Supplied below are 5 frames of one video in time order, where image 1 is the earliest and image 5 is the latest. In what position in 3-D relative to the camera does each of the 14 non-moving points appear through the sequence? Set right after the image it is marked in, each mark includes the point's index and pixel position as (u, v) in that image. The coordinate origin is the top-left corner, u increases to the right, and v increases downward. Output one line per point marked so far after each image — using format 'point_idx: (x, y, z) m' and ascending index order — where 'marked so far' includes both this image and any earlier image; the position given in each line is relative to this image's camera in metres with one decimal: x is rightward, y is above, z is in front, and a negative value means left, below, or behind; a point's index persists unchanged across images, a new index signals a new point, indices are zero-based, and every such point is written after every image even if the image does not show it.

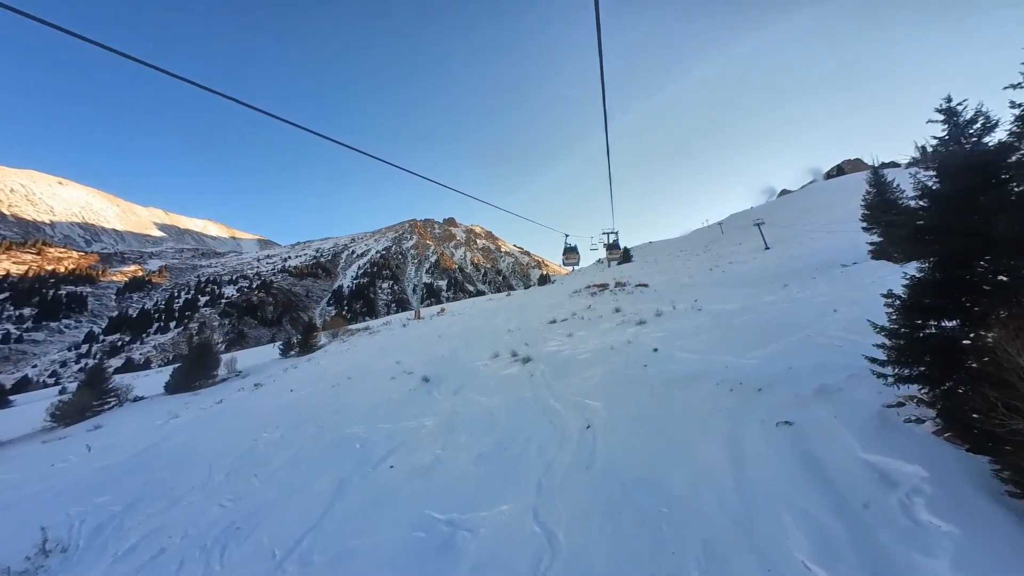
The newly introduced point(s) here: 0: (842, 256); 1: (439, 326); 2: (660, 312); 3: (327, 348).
0: (+13.9, +1.4, +15.1) m
1: (-3.8, -2.0, +18.9) m
2: (+4.9, -0.8, +11.8) m
3: (-9.3, -3.0, +17.8) m
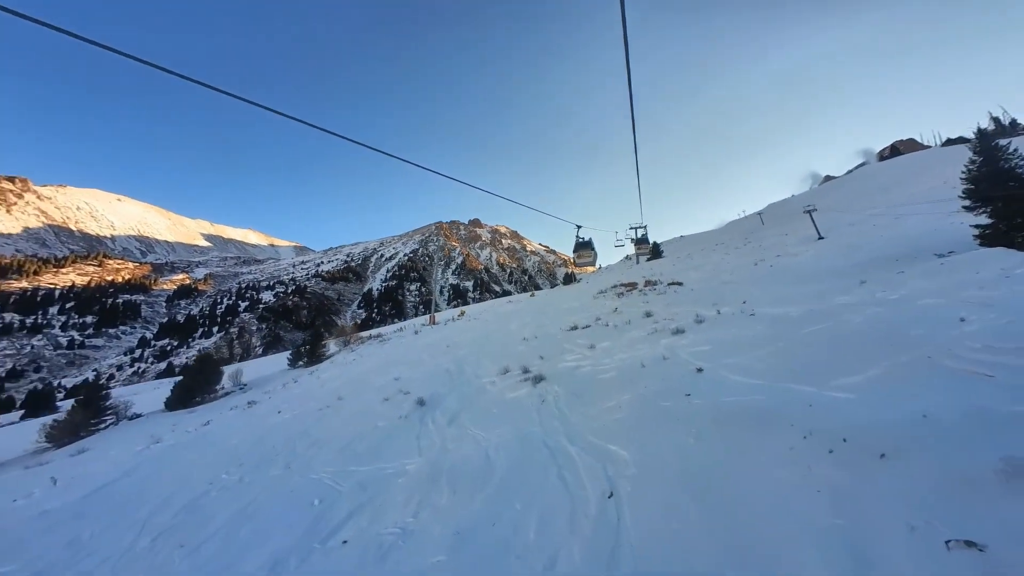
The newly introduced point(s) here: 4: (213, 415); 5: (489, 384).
0: (+14.4, +1.6, +12.4) m
1: (-3.0, -2.2, +17.5) m
2: (+5.2, -0.8, +9.8) m
3: (-8.5, -3.3, +16.9) m
4: (-9.5, -4.0, +11.5) m
5: (-0.6, -2.5, +9.5) m
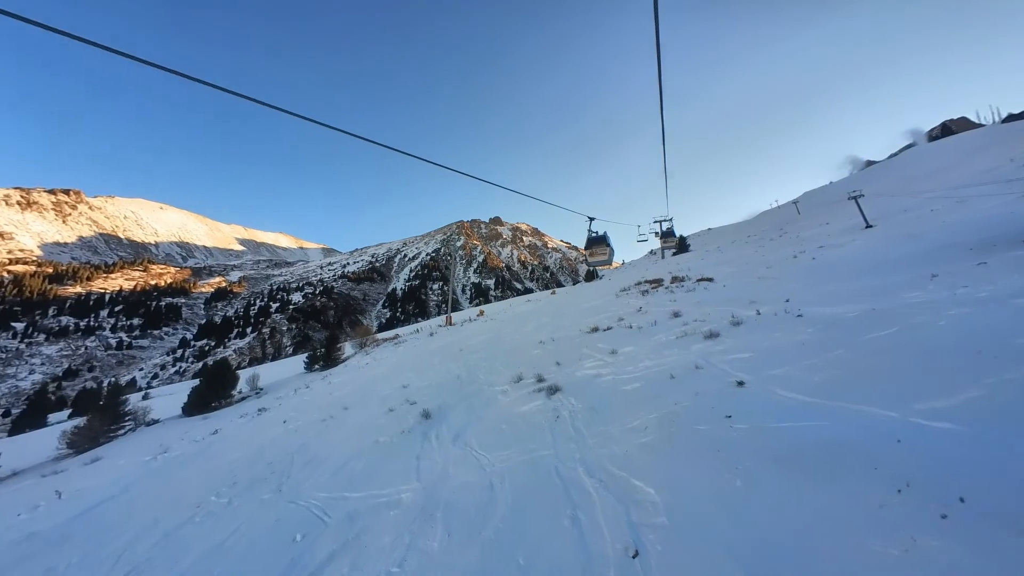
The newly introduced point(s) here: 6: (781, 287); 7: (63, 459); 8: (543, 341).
0: (+14.8, +1.8, +10.7) m
1: (-2.2, -2.2, +16.9) m
2: (+5.5, -0.8, +8.7) m
3: (-7.7, -3.4, +16.6) m
4: (-9.0, -4.2, +11.3) m
5: (-0.3, -2.6, +8.8) m
6: (+8.8, 0.0, +11.7) m
7: (-13.3, -5.0, +10.6) m
8: (+1.1, -1.9, +12.7) m
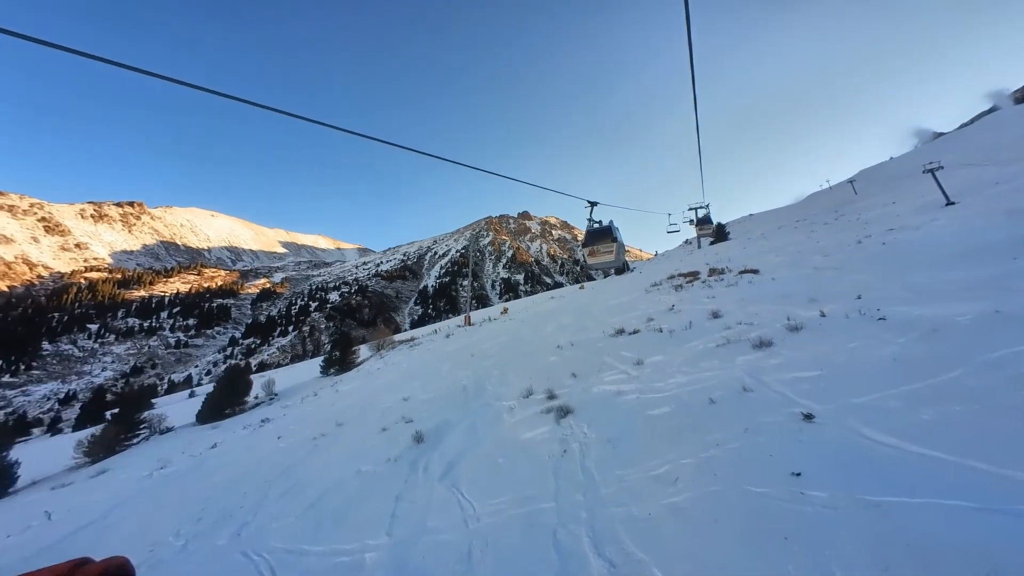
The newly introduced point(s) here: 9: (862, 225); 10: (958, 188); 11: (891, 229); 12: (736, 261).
0: (+15.0, +2.1, +8.2) m
1: (-1.3, -2.2, +15.9) m
2: (+5.6, -0.7, +7.1) m
3: (-6.8, -3.5, +16.1) m
4: (-8.6, -4.4, +10.9) m
5: (-0.1, -2.6, +7.6) m
6: (+9.1, +0.2, +9.7) m
7: (-12.8, -5.3, +10.6) m
8: (+1.6, -1.8, +11.4) m
9: (+18.6, +3.3, +19.0) m
10: (+24.6, +5.5, +19.9) m
11: (+16.7, +2.6, +16.0) m
12: (+11.7, +1.4, +18.7) m
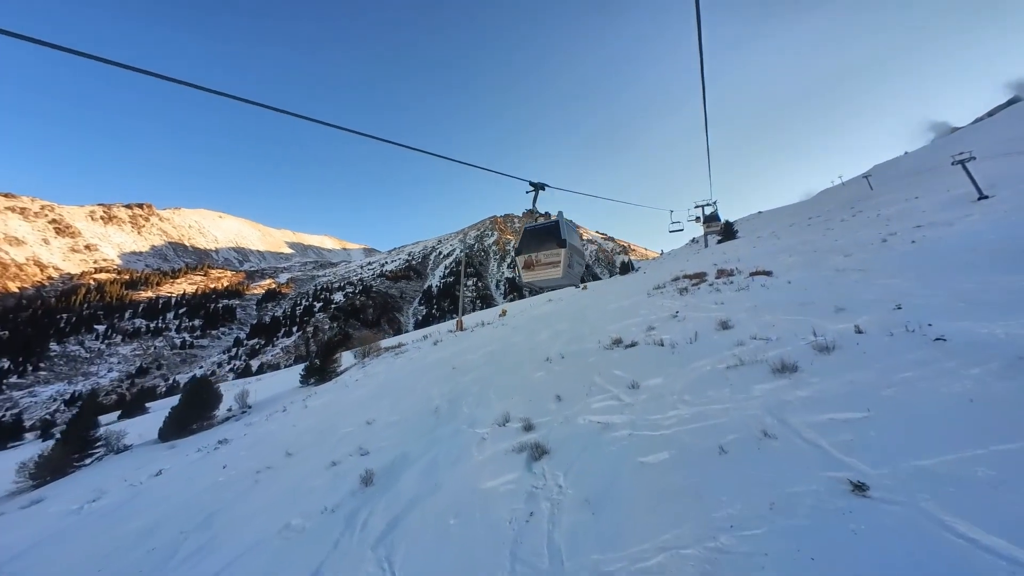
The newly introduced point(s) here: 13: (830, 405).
0: (+14.4, +2.0, +6.8) m
1: (-1.7, -2.3, +14.7) m
2: (+5.0, -0.8, +5.8) m
3: (-7.2, -3.7, +15.0) m
4: (-9.1, -4.6, +9.8) m
5: (-0.7, -2.8, +6.4) m
6: (+8.6, +0.1, +8.4) m
7: (-13.3, -5.5, +9.6) m
8: (+1.1, -2.0, +10.2) m
9: (+18.2, +3.2, +17.6) m
10: (+24.2, +5.4, +18.4) m
11: (+16.3, +2.5, +14.5) m
12: (+11.3, +1.3, +17.3) m
13: (+3.8, -1.4, +4.3) m
